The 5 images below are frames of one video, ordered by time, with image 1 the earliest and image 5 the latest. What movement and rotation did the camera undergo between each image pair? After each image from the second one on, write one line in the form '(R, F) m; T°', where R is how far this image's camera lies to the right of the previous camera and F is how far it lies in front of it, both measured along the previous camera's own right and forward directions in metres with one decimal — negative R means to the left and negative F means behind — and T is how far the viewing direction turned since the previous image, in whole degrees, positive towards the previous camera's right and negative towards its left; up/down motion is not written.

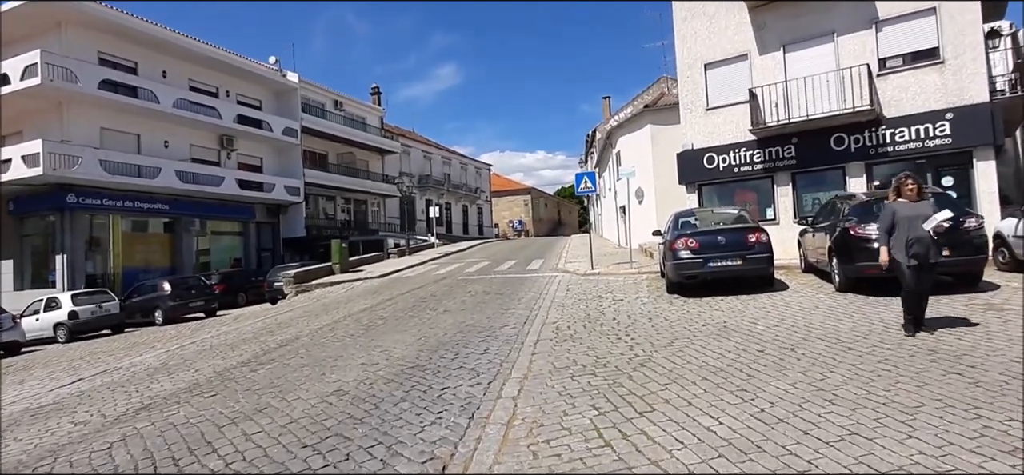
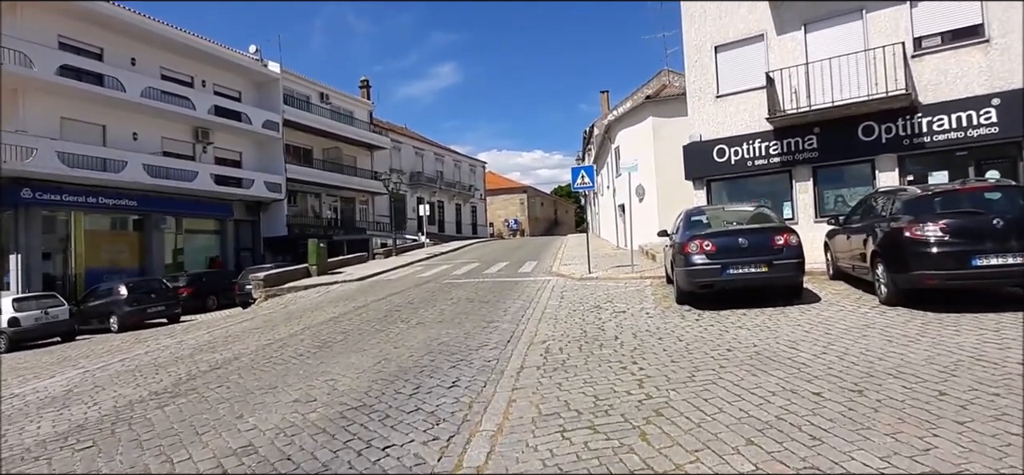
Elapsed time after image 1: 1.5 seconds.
(+0.2, +1.5) m; 0°
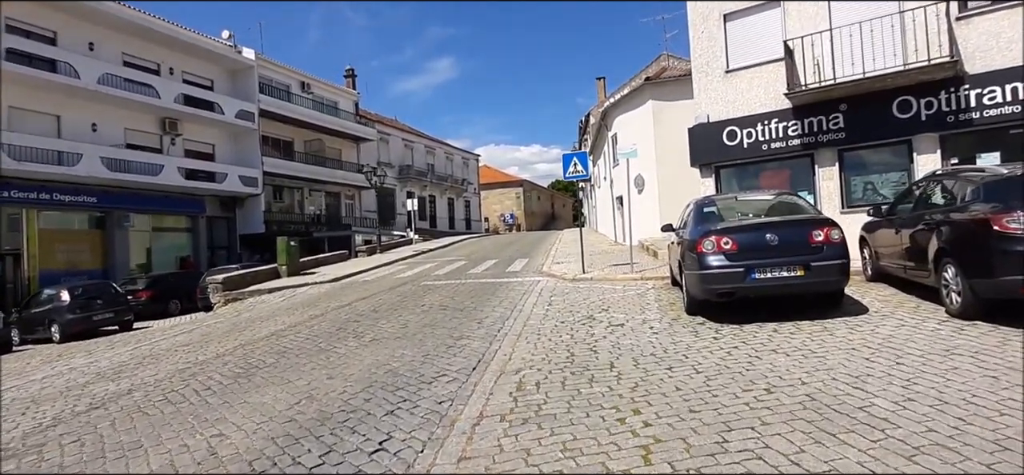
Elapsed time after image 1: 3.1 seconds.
(+0.4, +1.7) m; 0°
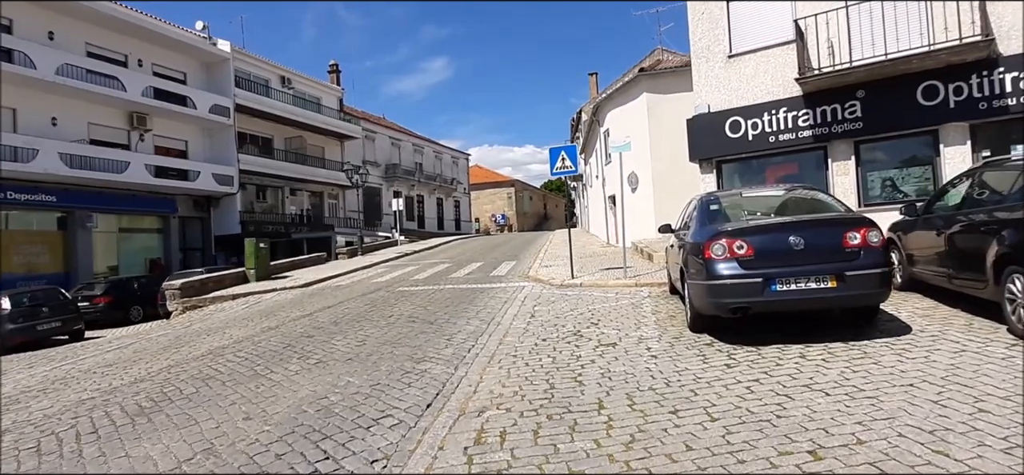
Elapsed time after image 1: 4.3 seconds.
(+0.3, +1.2) m; +1°
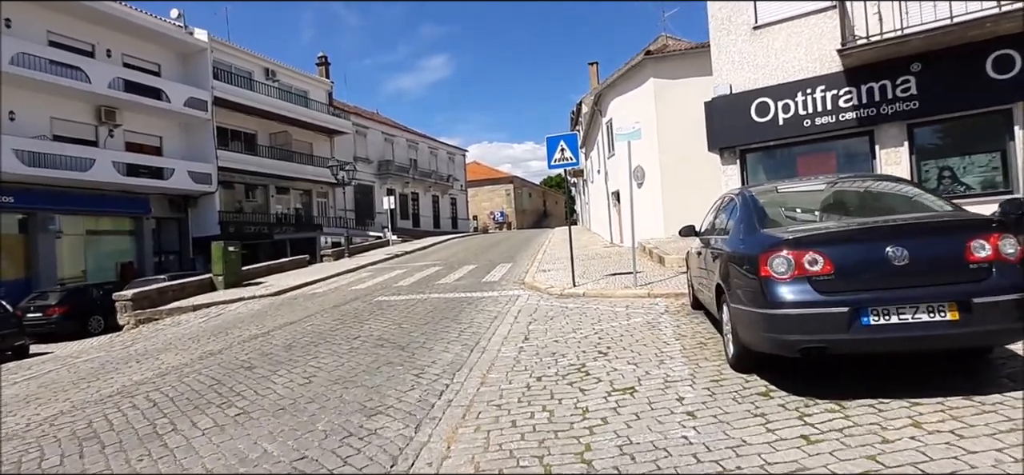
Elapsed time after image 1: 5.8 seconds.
(+0.2, +1.6) m; 0°
